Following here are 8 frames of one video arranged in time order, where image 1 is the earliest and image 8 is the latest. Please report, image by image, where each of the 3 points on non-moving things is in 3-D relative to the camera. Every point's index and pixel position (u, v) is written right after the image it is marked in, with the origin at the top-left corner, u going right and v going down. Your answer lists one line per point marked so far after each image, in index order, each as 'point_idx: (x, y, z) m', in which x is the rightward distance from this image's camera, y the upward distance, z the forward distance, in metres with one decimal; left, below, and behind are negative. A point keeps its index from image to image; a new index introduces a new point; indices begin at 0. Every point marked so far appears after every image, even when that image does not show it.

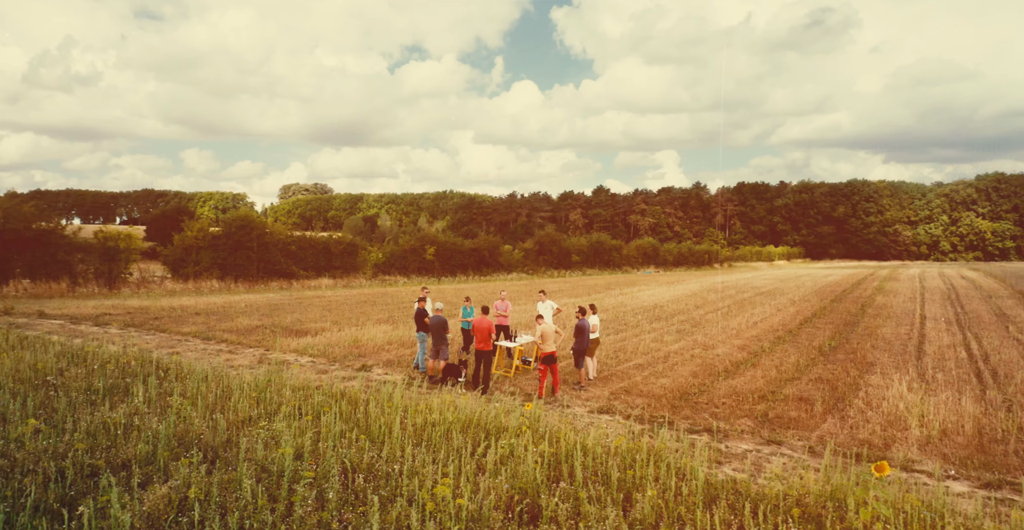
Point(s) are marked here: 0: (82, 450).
0: (-3.8, -1.7, +5.4) m
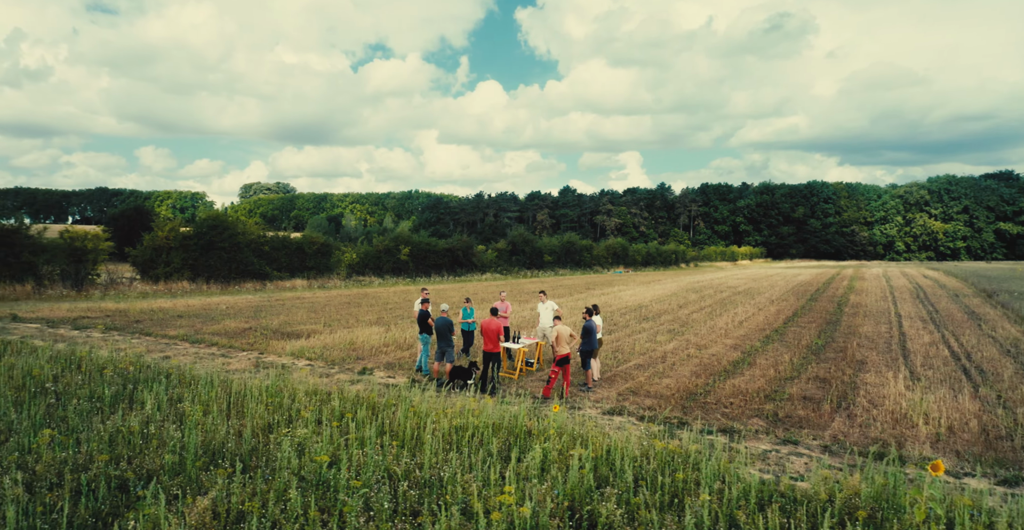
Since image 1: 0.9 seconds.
0: (-3.5, -1.7, +5.2) m
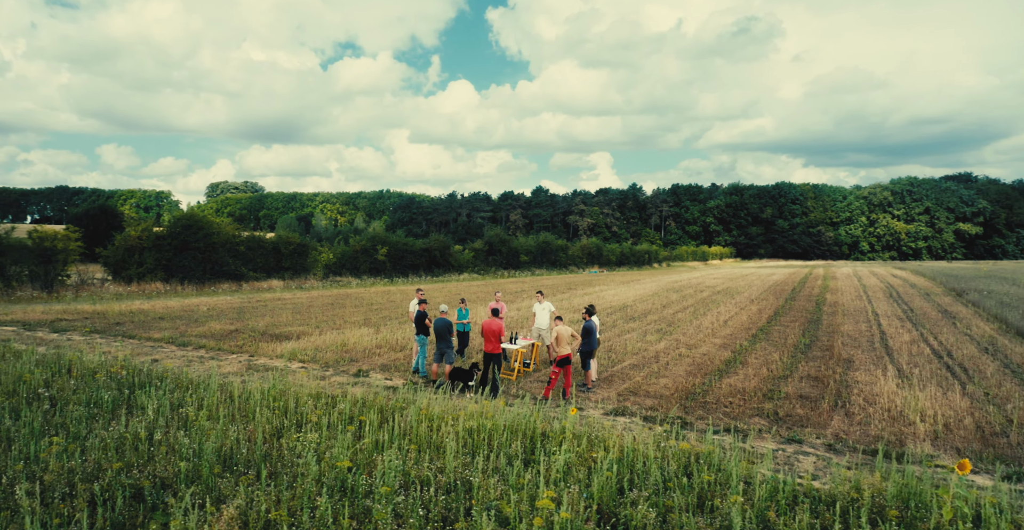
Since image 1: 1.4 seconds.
0: (-3.3, -1.7, +5.0) m
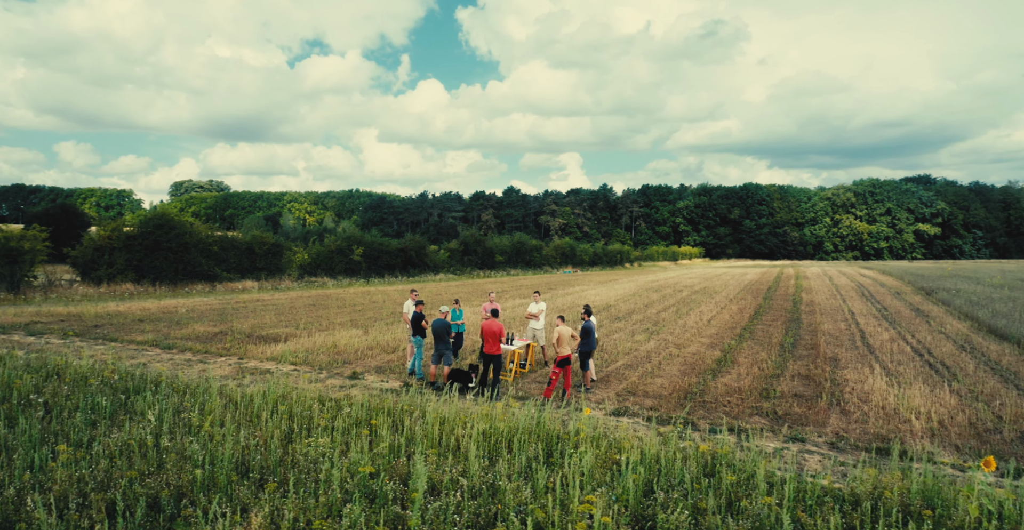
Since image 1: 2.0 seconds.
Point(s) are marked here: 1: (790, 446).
0: (-3.0, -1.7, +4.8) m
1: (+3.9, -2.5, +8.2) m
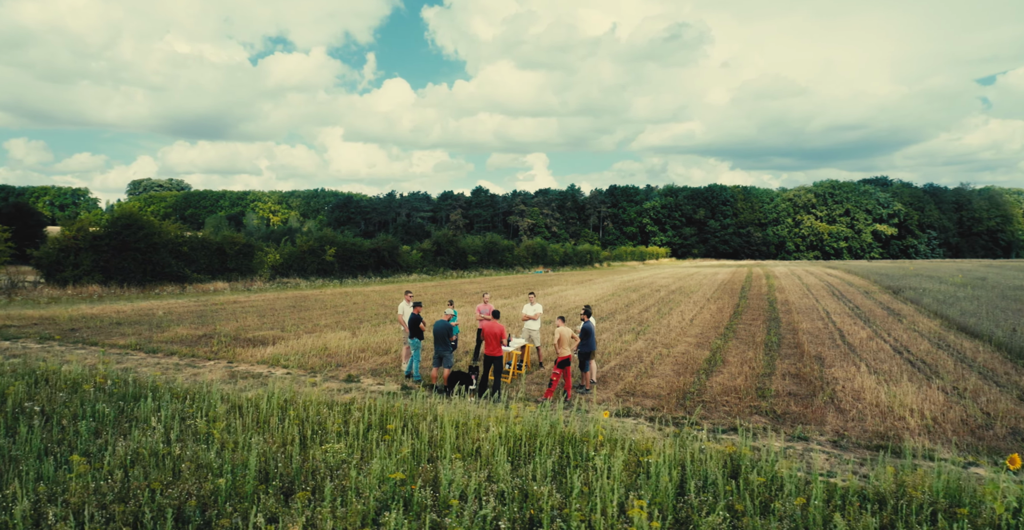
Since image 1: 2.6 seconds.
0: (-2.8, -1.7, +4.6) m
1: (+4.0, -2.5, +8.3) m
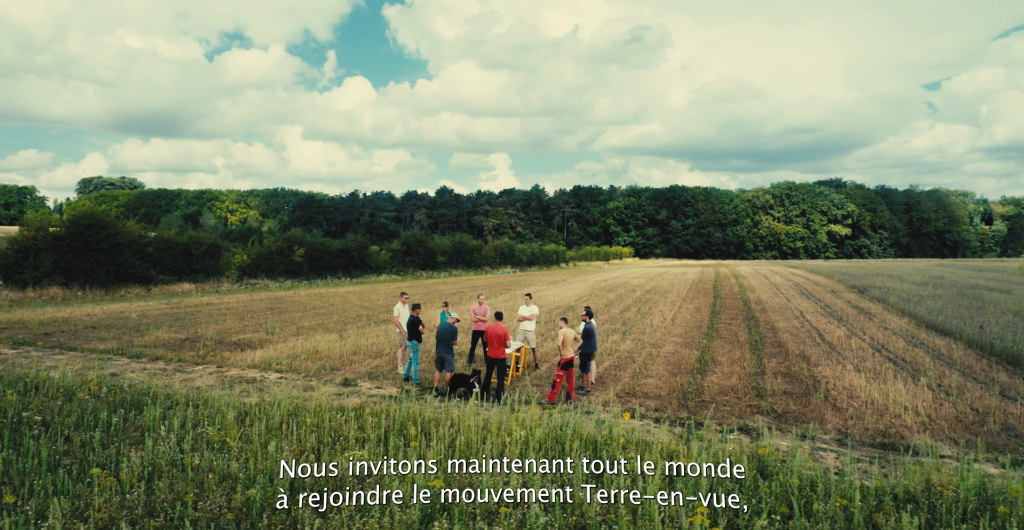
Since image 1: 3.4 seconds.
0: (-2.5, -1.8, +4.5) m
1: (+4.2, -2.6, +8.4) m
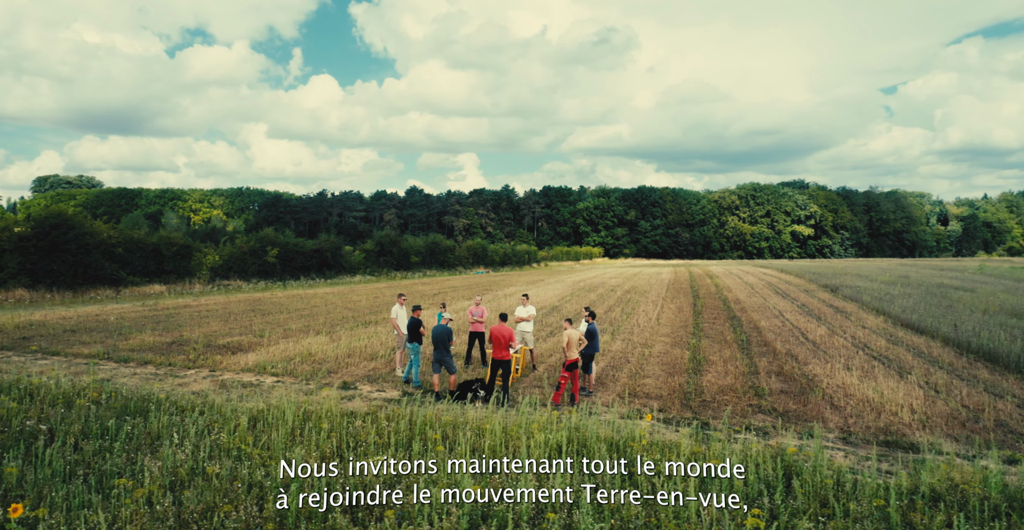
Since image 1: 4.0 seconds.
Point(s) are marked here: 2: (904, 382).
0: (-2.2, -1.8, +4.4) m
1: (+4.3, -2.6, +8.6) m
2: (+9.9, -2.9, +14.8) m
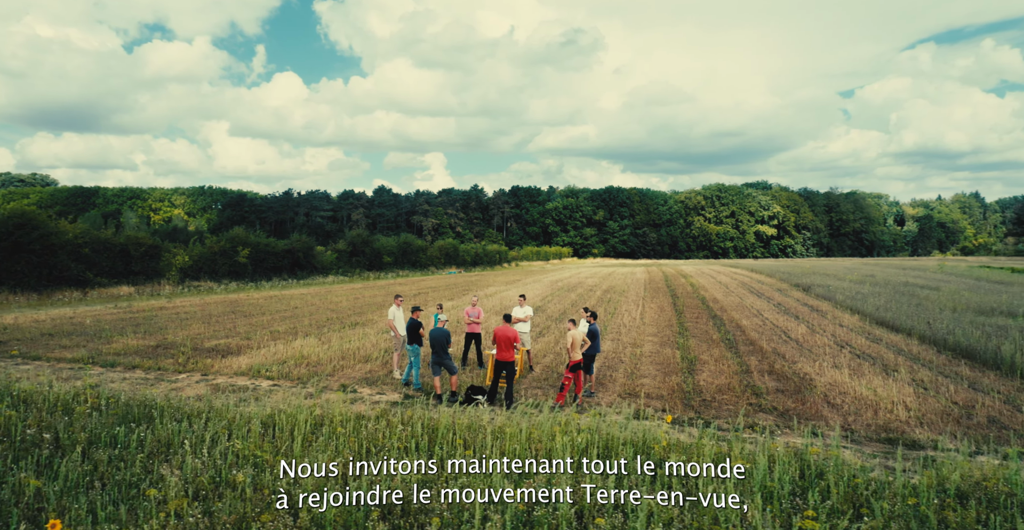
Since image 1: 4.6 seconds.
0: (-1.8, -1.8, +4.2) m
1: (+4.5, -2.6, +8.7) m
2: (+9.9, -2.9, +15.1) m
